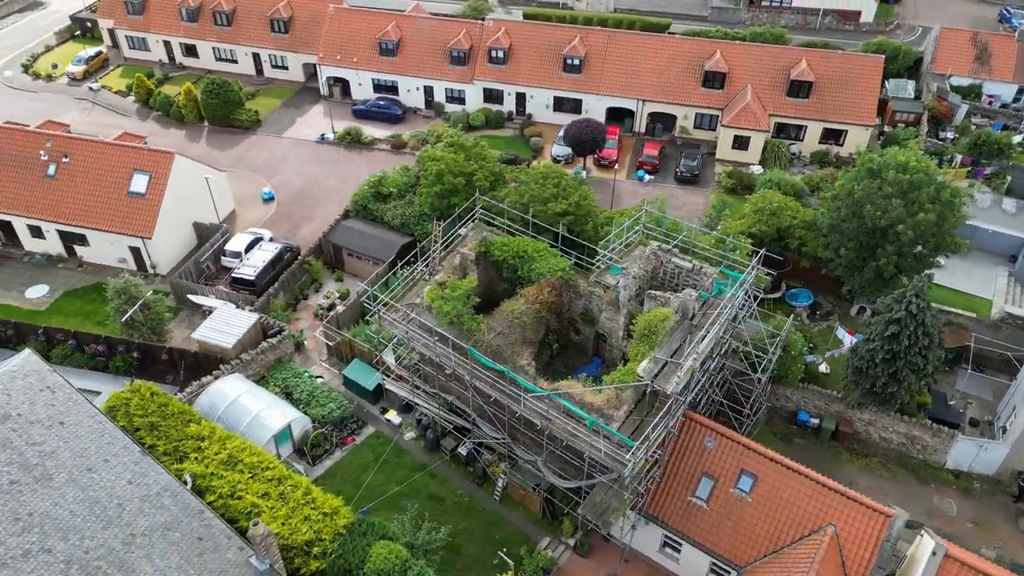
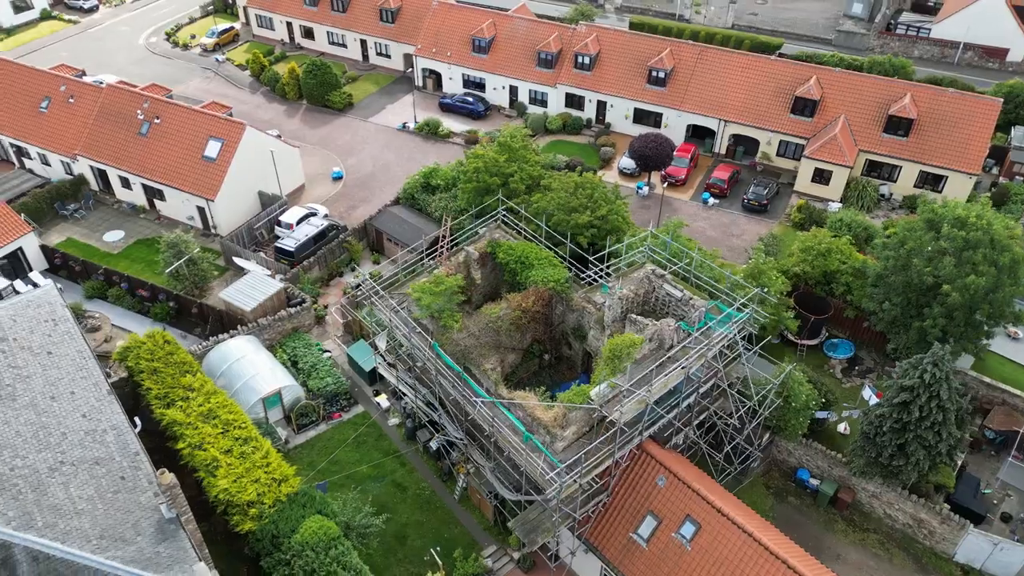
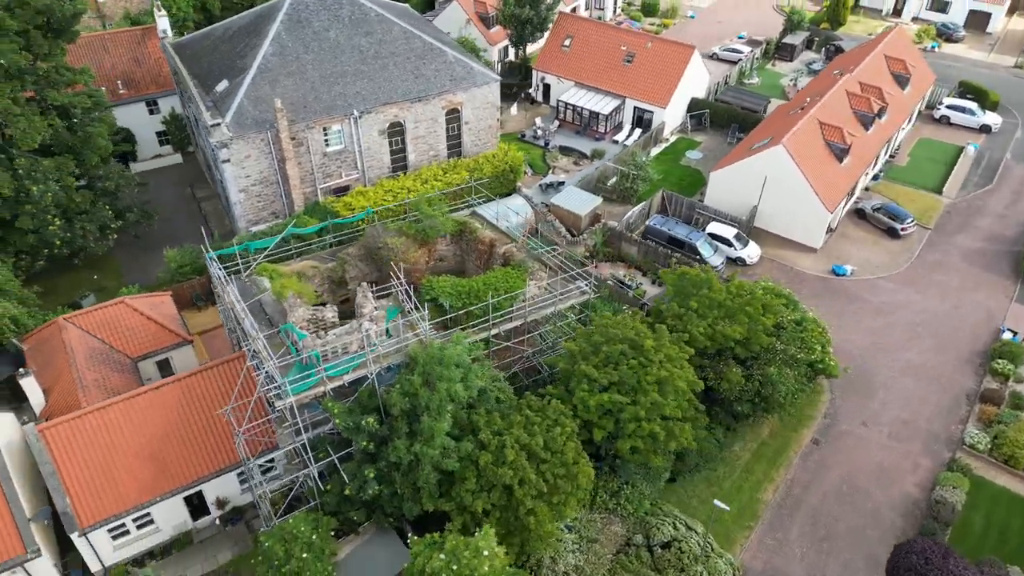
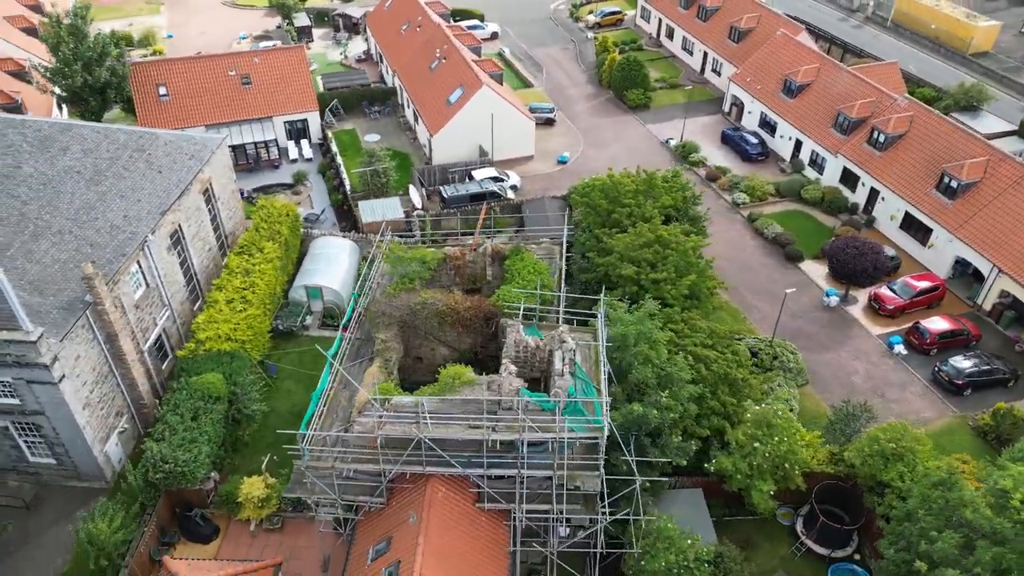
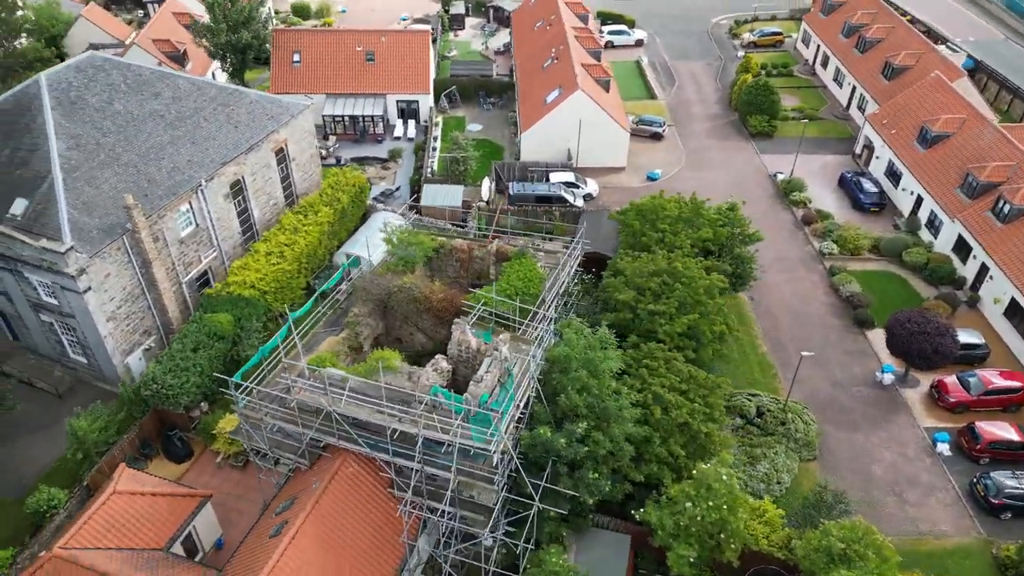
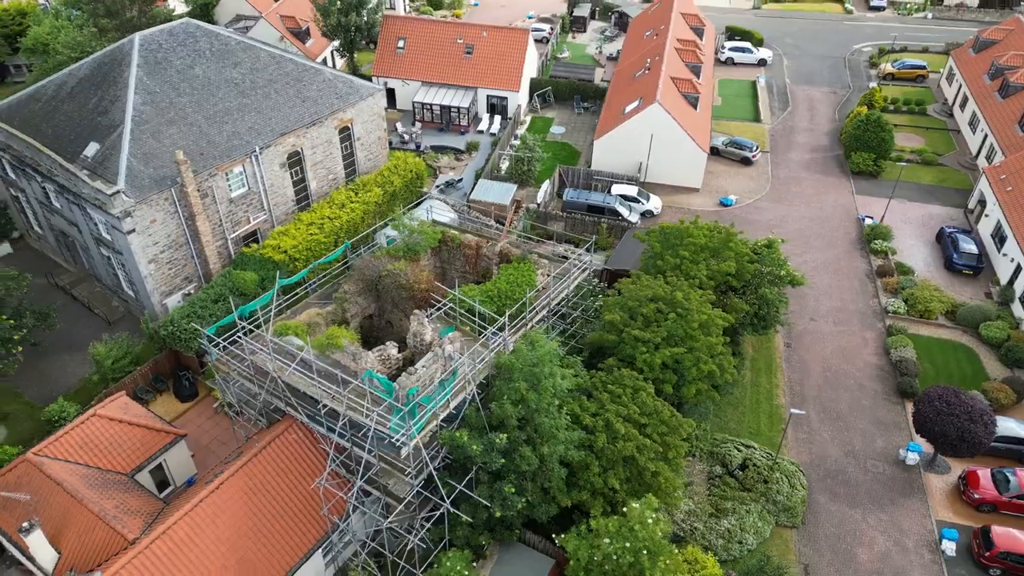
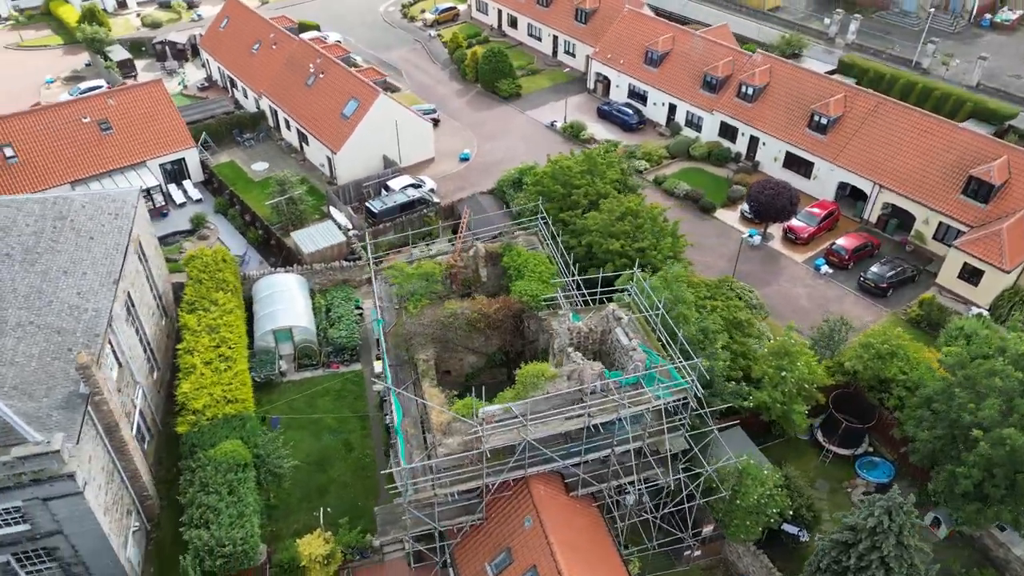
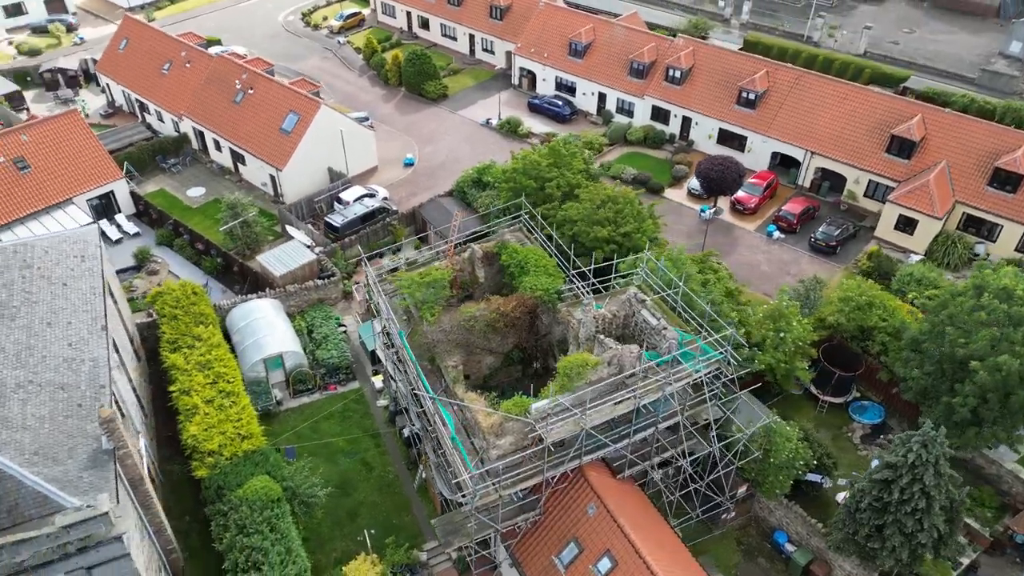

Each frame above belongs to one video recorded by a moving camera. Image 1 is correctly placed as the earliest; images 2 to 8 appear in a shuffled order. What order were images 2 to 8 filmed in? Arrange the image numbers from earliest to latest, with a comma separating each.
2, 8, 7, 4, 5, 6, 3
